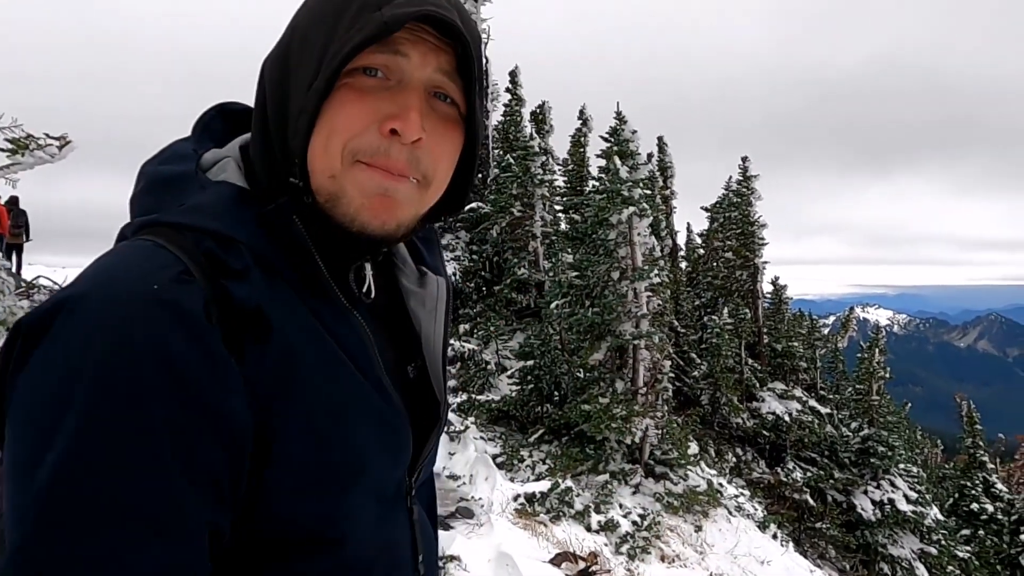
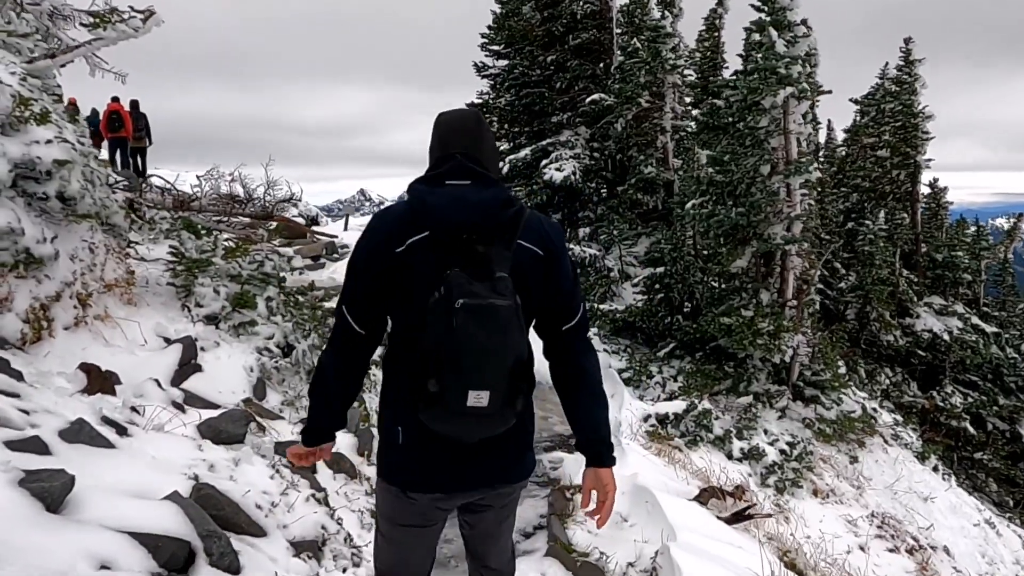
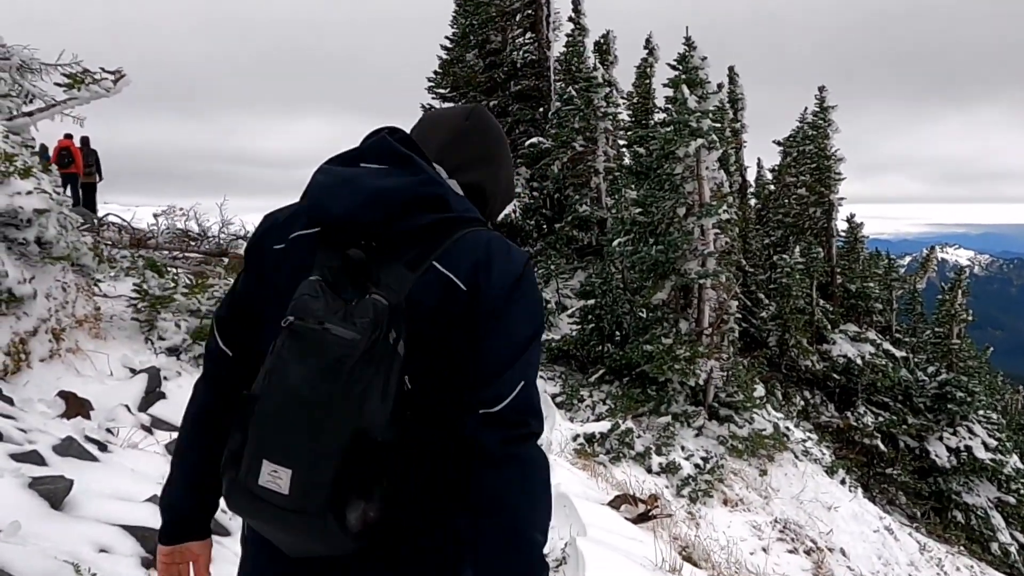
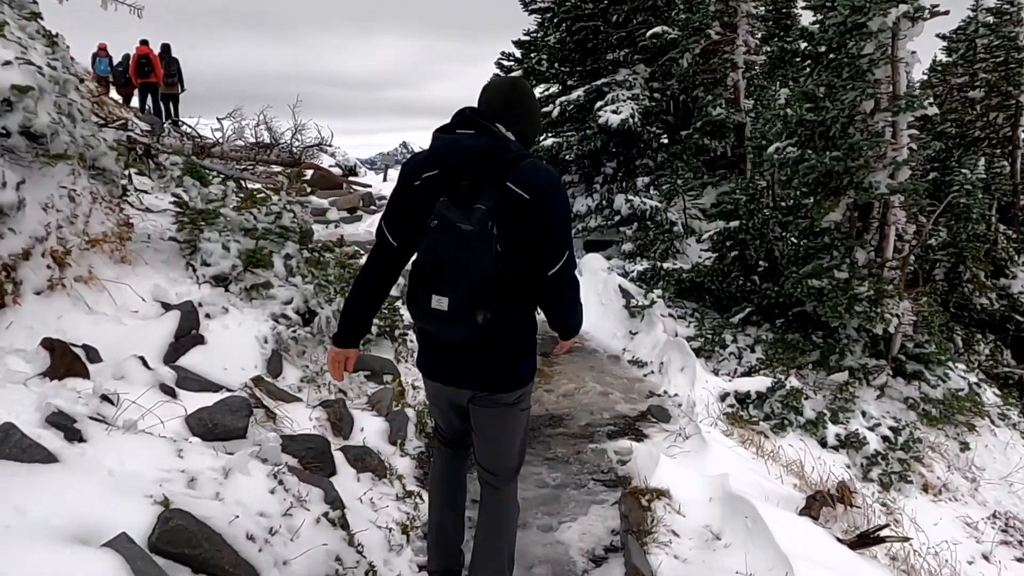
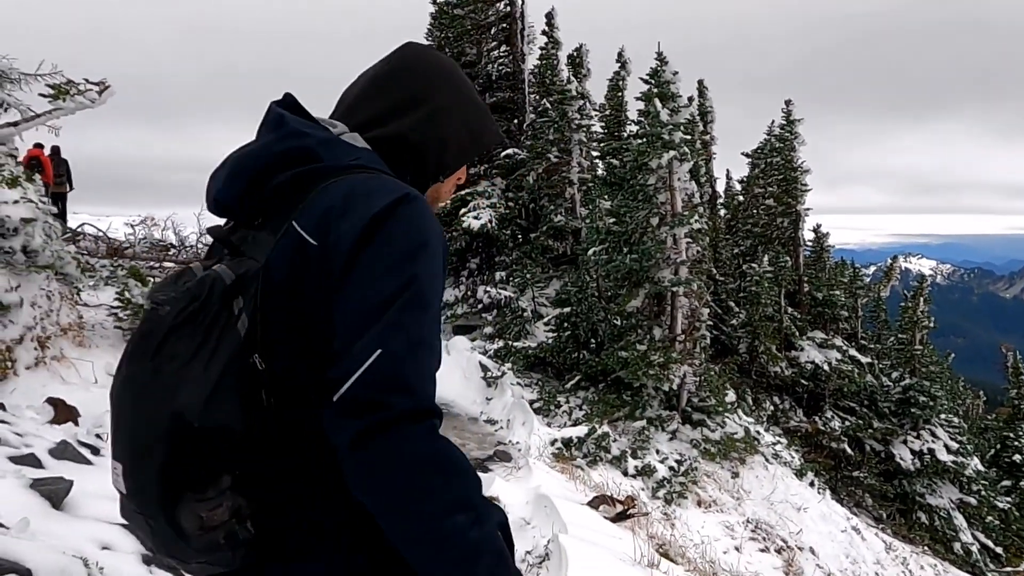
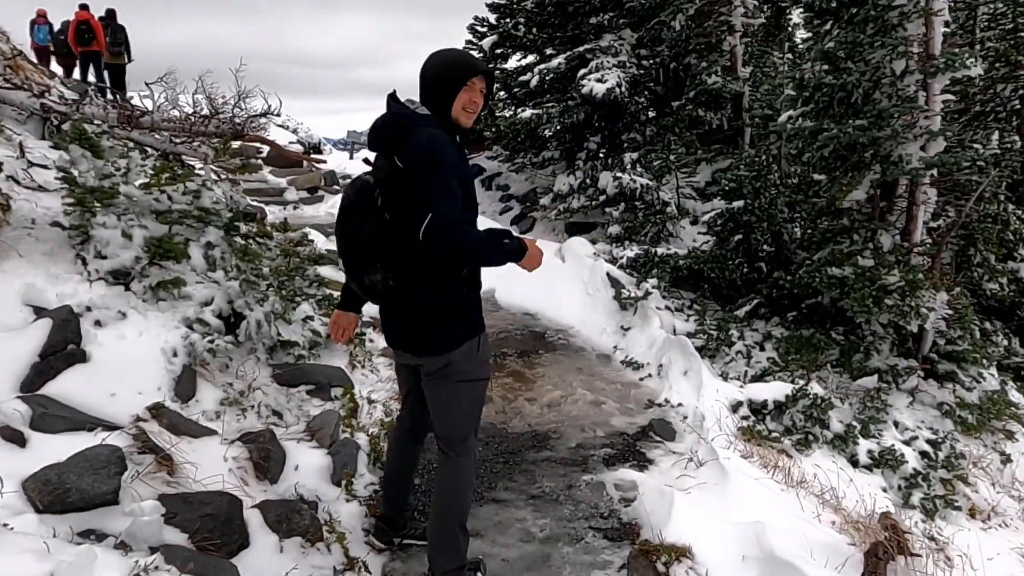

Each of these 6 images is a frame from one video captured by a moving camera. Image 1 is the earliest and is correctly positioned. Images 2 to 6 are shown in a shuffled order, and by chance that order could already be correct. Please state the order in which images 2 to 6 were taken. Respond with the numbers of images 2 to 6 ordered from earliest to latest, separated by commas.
5, 3, 2, 4, 6
